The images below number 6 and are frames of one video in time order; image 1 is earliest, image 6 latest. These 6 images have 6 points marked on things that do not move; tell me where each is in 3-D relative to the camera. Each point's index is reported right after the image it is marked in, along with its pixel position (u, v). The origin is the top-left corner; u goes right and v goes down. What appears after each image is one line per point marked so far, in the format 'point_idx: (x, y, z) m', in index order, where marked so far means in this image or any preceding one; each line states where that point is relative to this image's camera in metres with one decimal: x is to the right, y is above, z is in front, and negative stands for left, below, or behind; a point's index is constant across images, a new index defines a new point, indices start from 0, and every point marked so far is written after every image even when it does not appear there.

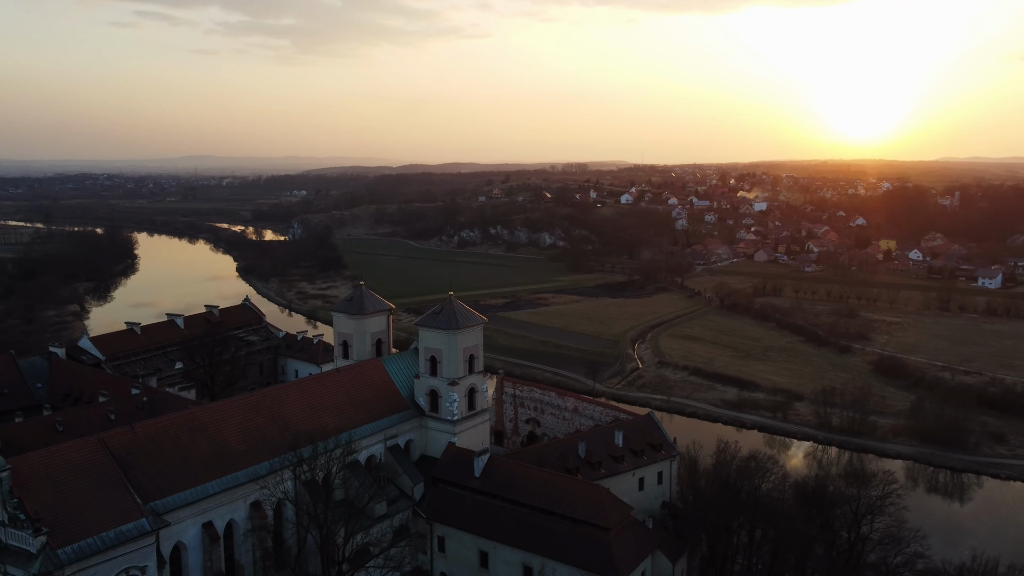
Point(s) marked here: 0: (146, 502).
0: (-6.1, -3.6, +12.6) m
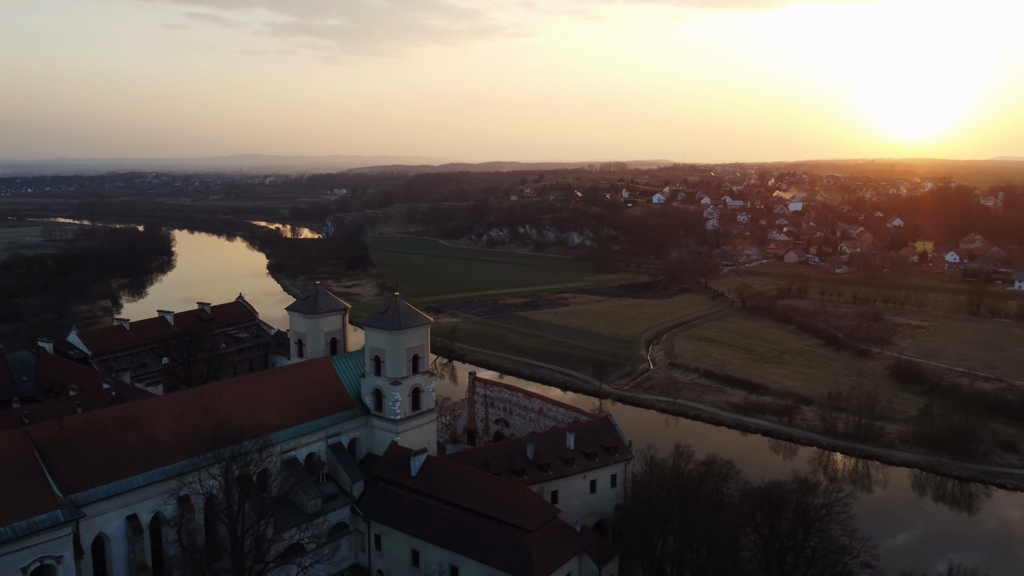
0: (-7.7, -3.6, +13.0) m
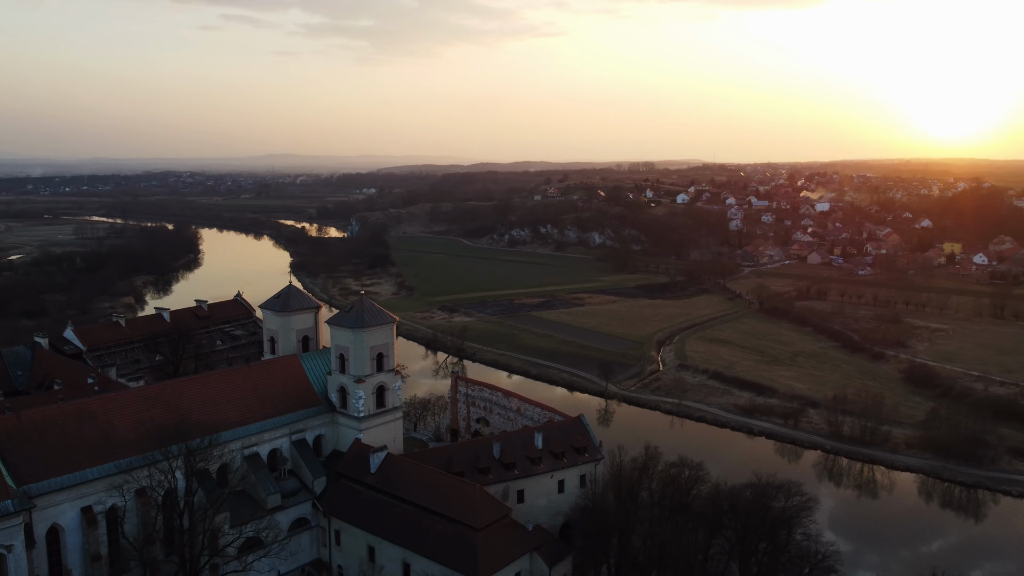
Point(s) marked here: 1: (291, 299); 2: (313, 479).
0: (-8.7, -3.5, +13.4) m
1: (-5.8, -0.3, +19.9) m
2: (-4.5, -4.3, +17.2) m
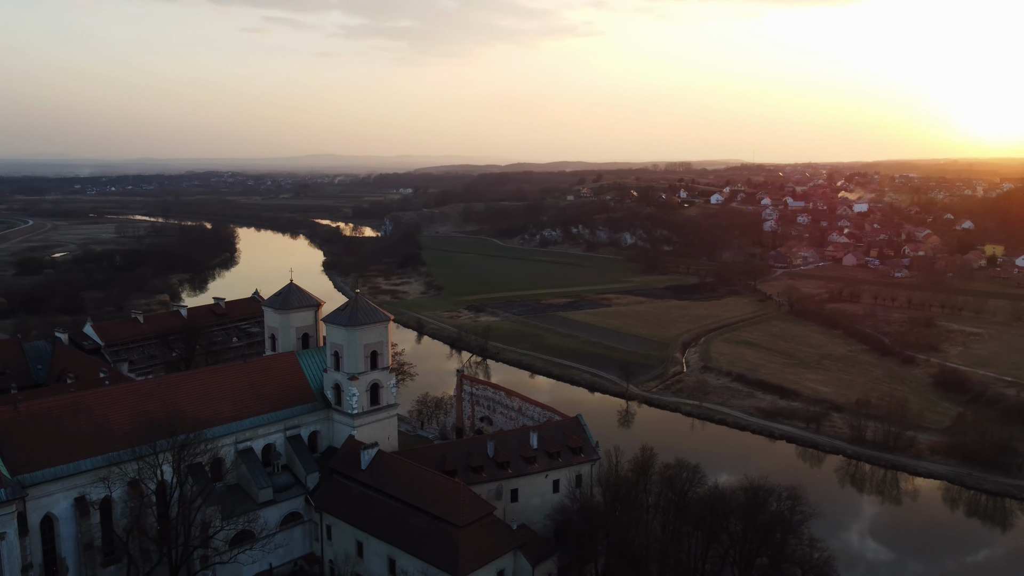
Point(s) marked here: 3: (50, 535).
0: (-9.1, -3.4, +13.8) m
1: (-5.9, -0.2, +20.2) m
2: (-4.8, -4.3, +17.5) m
3: (-8.8, -4.7, +14.4) m
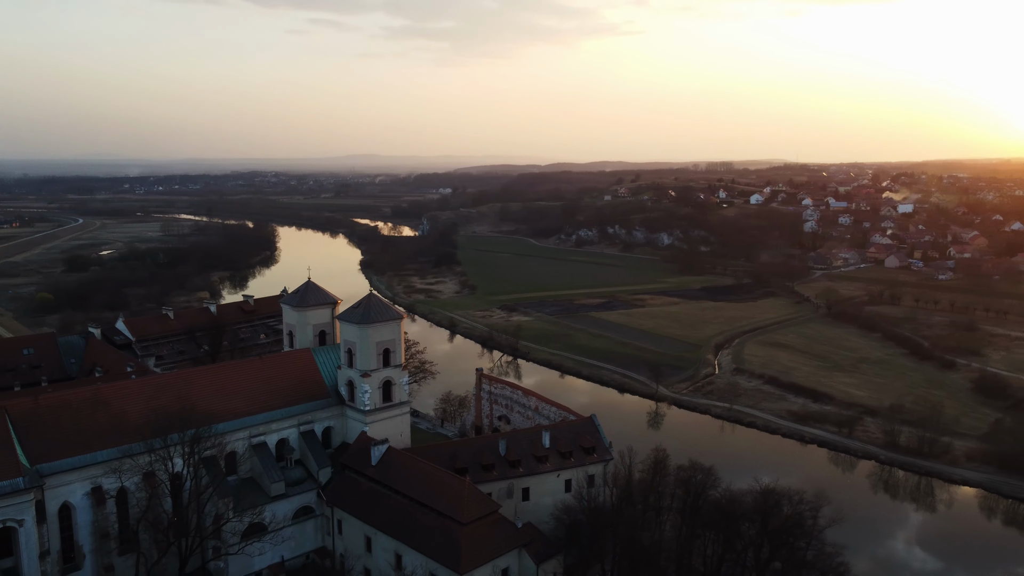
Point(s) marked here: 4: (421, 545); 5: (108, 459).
0: (-9.1, -3.3, +14.3) m
1: (-5.5, -0.2, +20.5) m
2: (-4.5, -4.2, +17.7) m
3: (-8.7, -4.6, +14.9) m
4: (-1.8, -5.1, +15.1) m
5: (-8.0, -3.4, +15.1) m
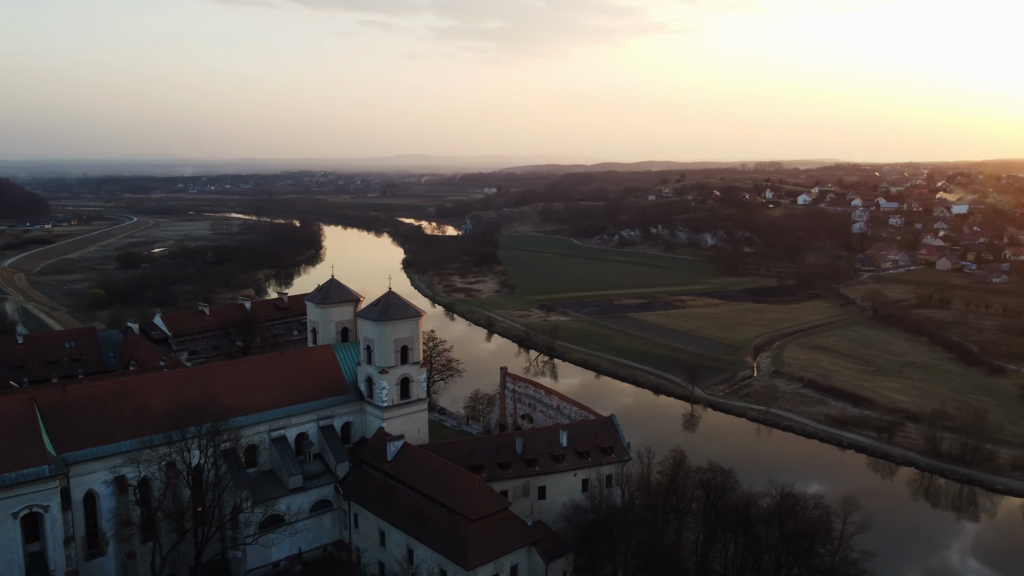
0: (-8.9, -3.2, +14.9) m
1: (-5.0, -0.1, +20.9) m
2: (-4.2, -4.2, +18.0) m
3: (-8.5, -4.5, +15.4) m
4: (-1.6, -5.1, +15.2) m
5: (-7.8, -3.3, +15.6) m
